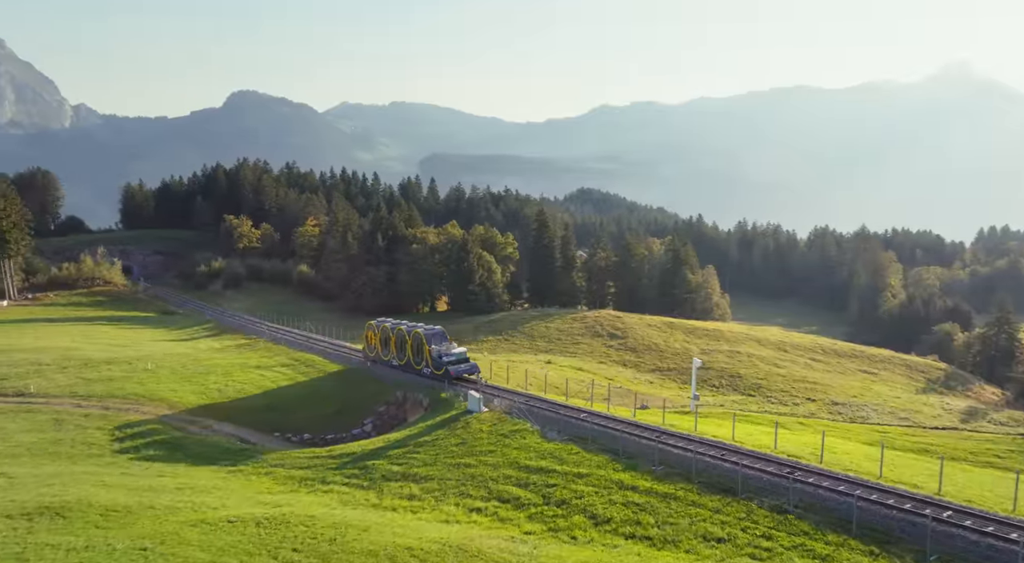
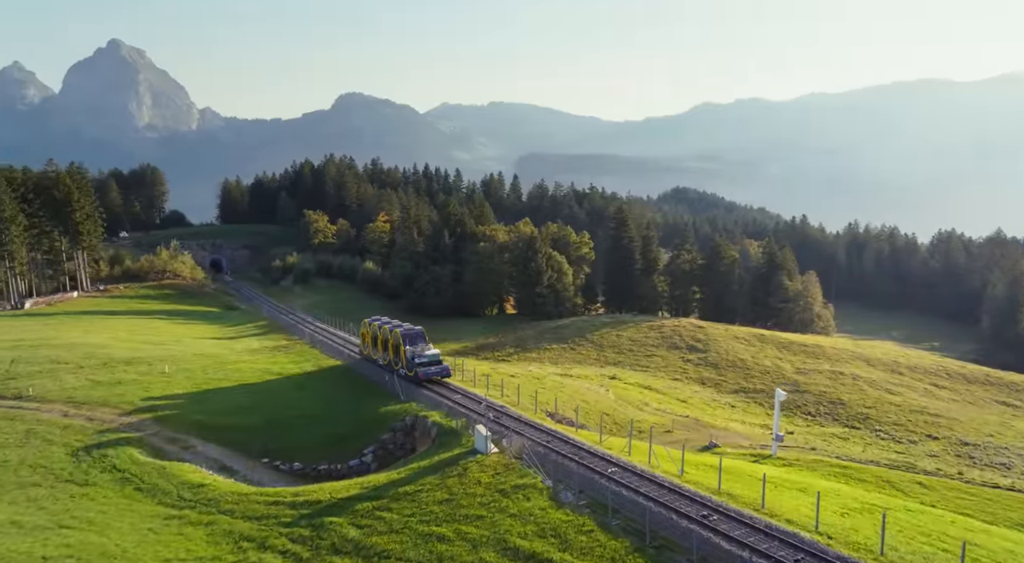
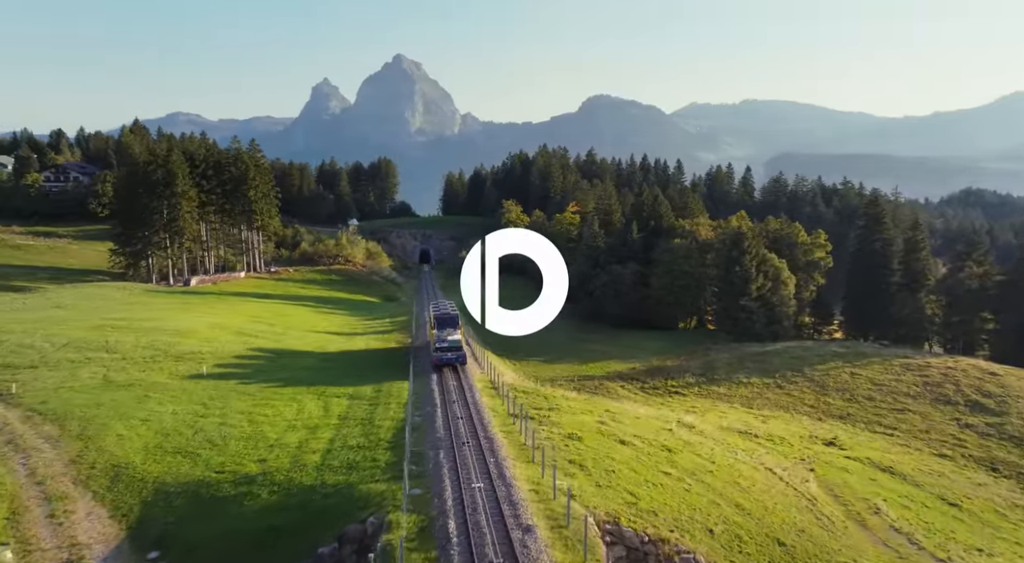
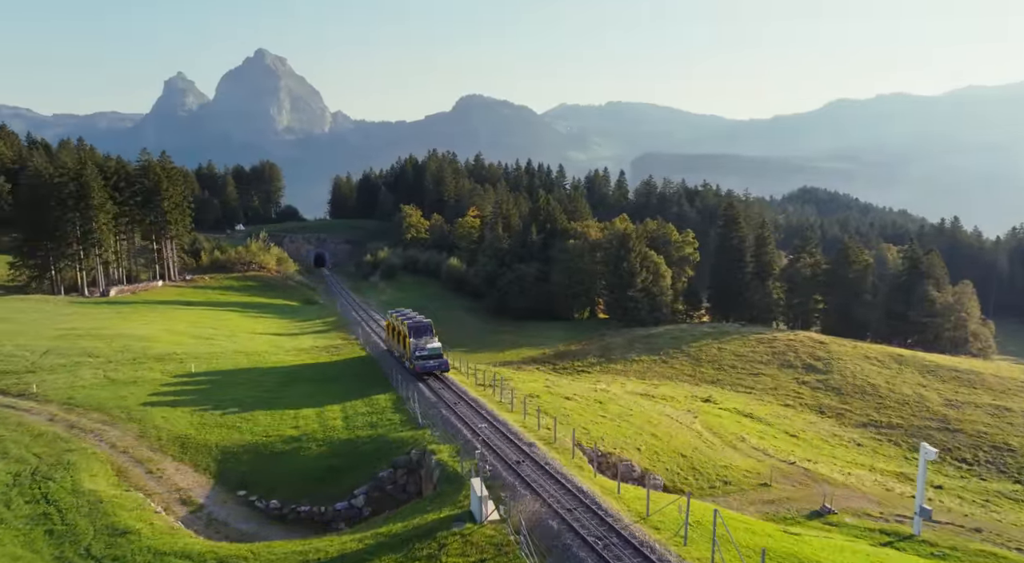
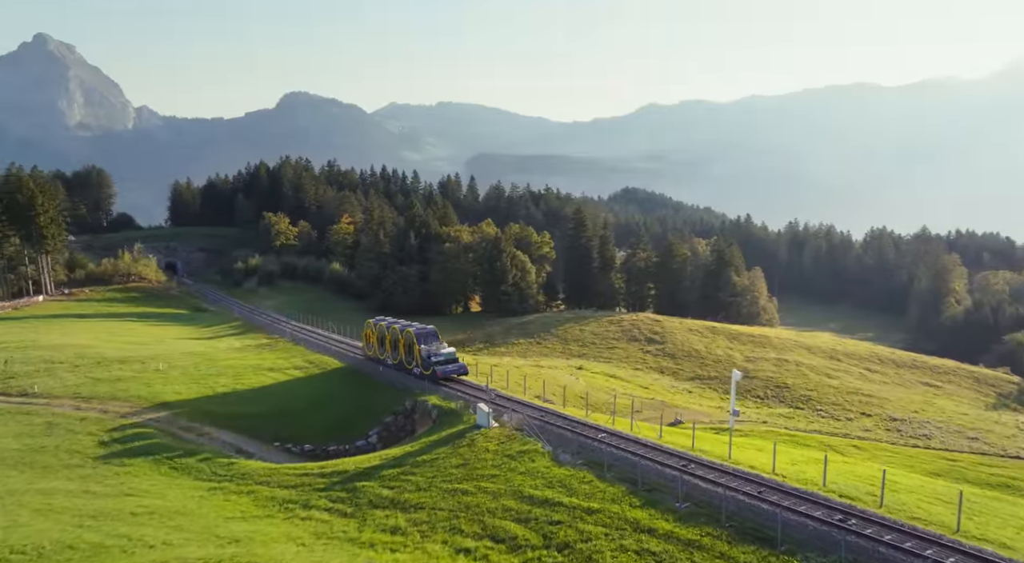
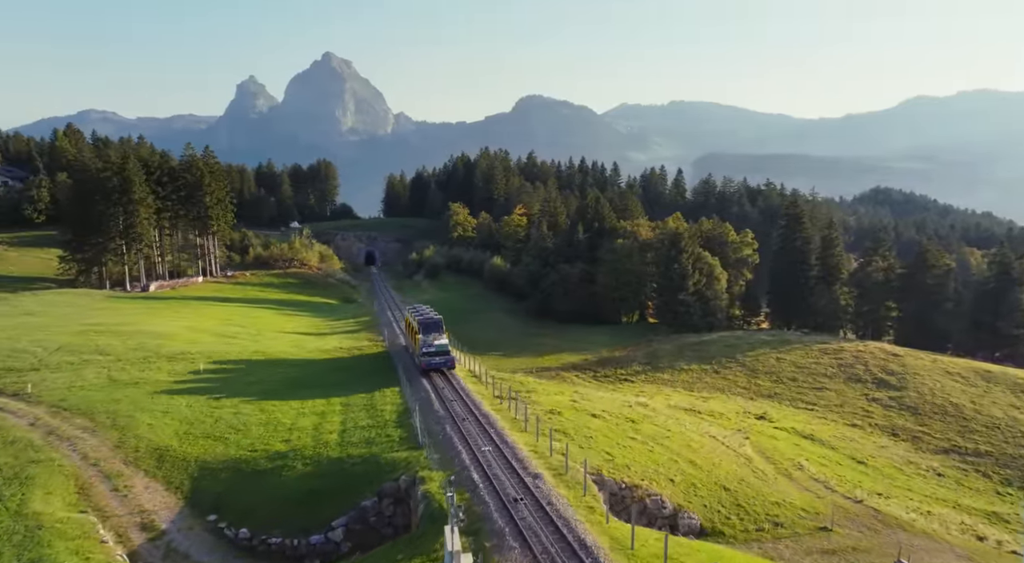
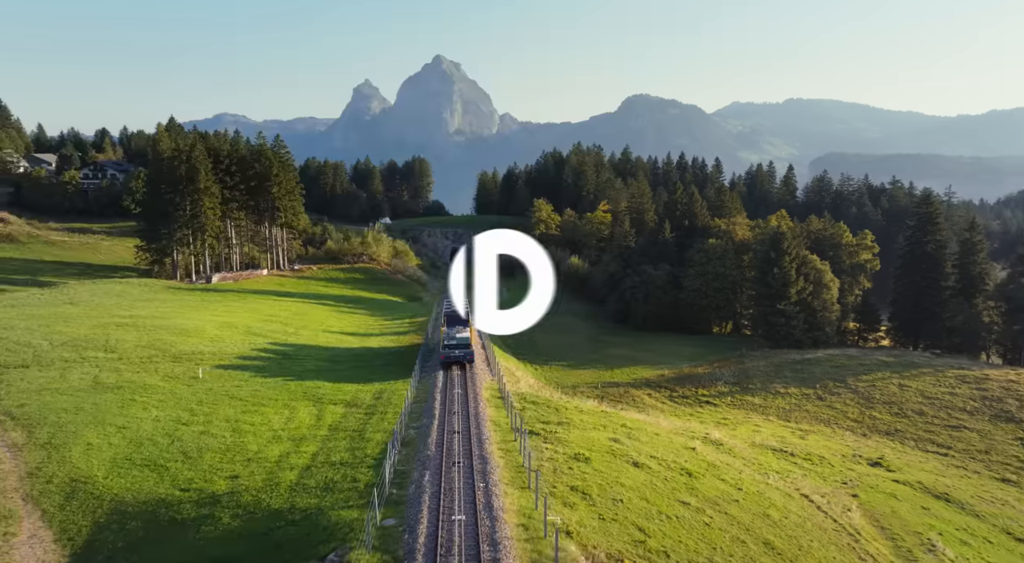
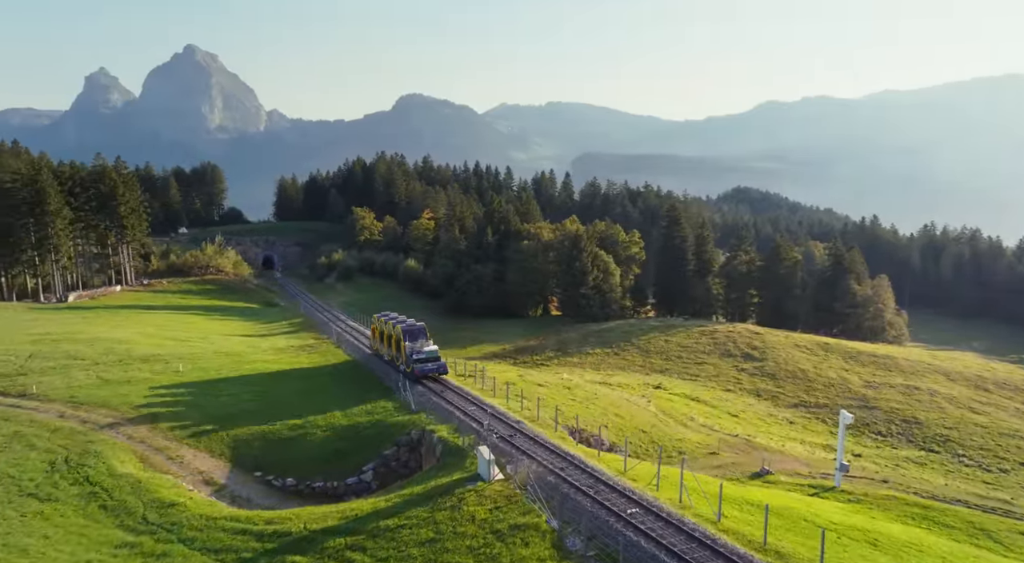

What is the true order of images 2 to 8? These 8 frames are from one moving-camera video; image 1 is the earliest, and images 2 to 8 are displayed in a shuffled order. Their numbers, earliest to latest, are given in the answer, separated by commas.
5, 2, 8, 4, 6, 3, 7
